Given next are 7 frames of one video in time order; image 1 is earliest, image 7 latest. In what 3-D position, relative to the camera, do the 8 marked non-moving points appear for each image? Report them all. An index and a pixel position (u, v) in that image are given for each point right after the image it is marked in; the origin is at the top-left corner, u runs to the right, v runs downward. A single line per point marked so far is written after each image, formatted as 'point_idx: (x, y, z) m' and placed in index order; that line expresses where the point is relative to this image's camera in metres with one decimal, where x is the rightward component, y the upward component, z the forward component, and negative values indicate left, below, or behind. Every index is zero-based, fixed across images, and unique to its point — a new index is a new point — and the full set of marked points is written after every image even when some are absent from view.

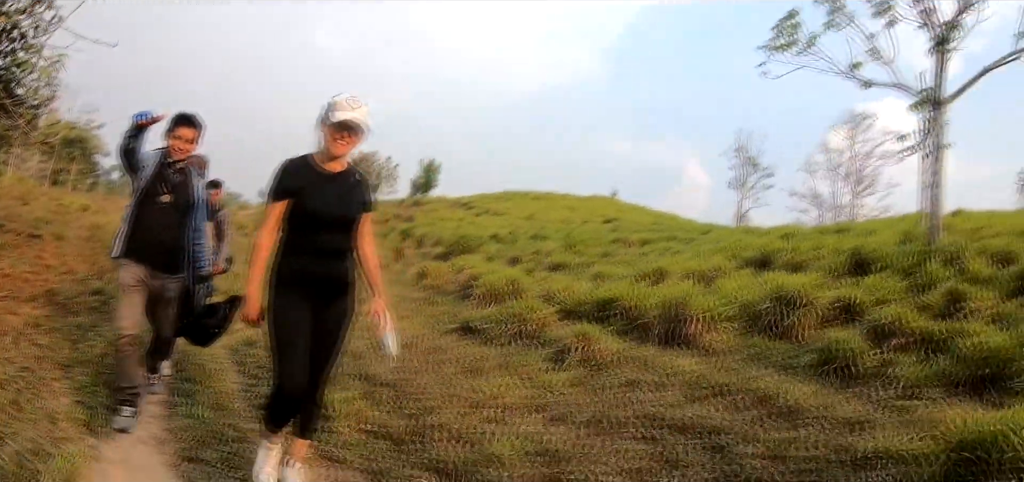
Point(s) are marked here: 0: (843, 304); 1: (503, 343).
0: (+3.0, -0.5, +6.3) m
1: (-0.1, -0.7, +4.8) m
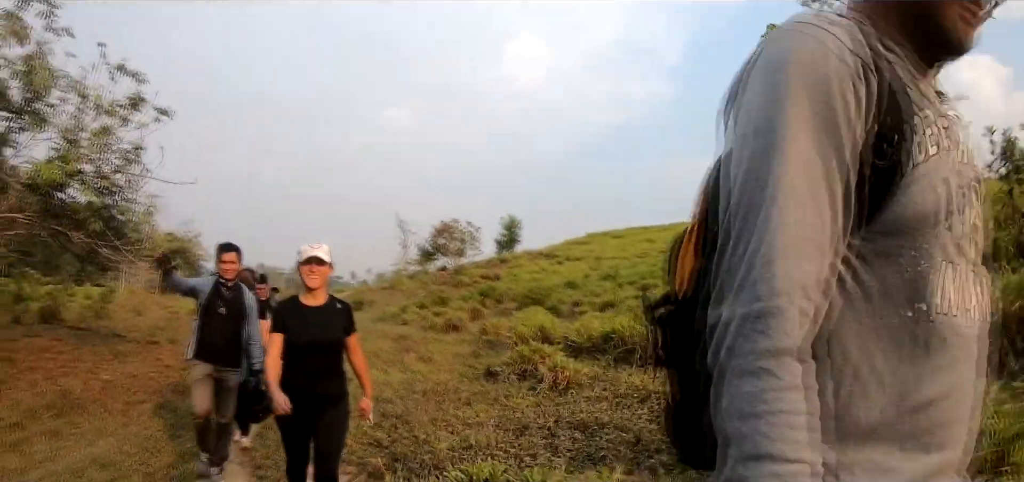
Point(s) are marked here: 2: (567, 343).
0: (+3.2, -0.6, +7.0) m
1: (0.0, -1.3, +5.8) m
2: (+0.5, -1.0, +6.1) m
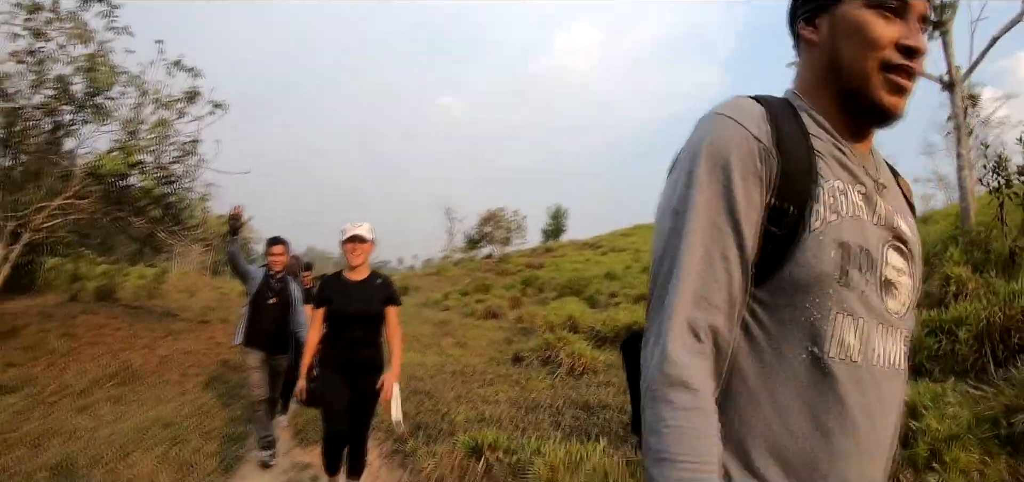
0: (+3.5, -0.6, +7.1) m
1: (+0.2, -1.2, +6.2) m
2: (+0.8, -0.9, +6.4) m
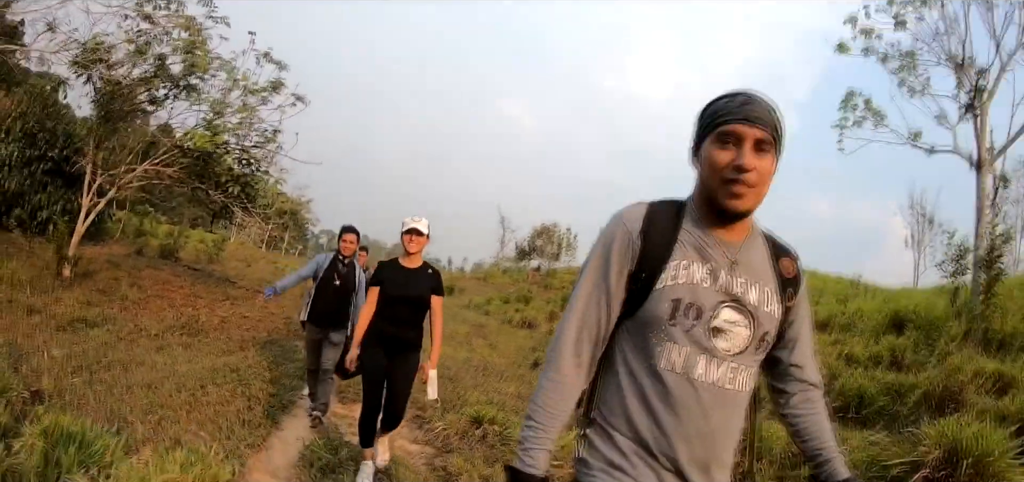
0: (+3.8, -1.2, +7.5) m
1: (+0.3, -1.4, +6.8) m
2: (+1.0, -1.2, +7.0) m
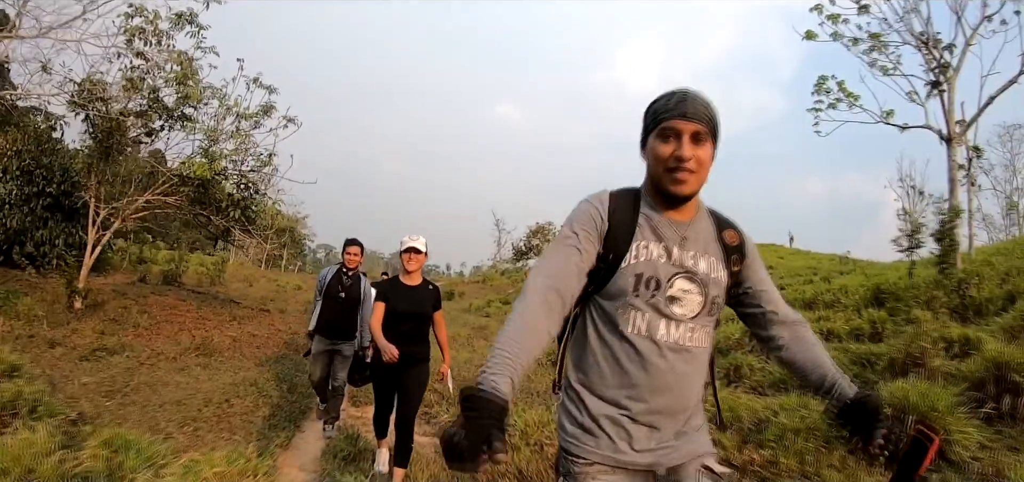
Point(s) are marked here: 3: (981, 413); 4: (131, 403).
0: (+3.8, -1.0, +7.9) m
1: (+0.4, -1.4, +7.2) m
2: (+1.0, -1.2, +7.4) m
3: (+3.1, -1.2, +4.4) m
4: (-2.7, -1.1, +4.6) m
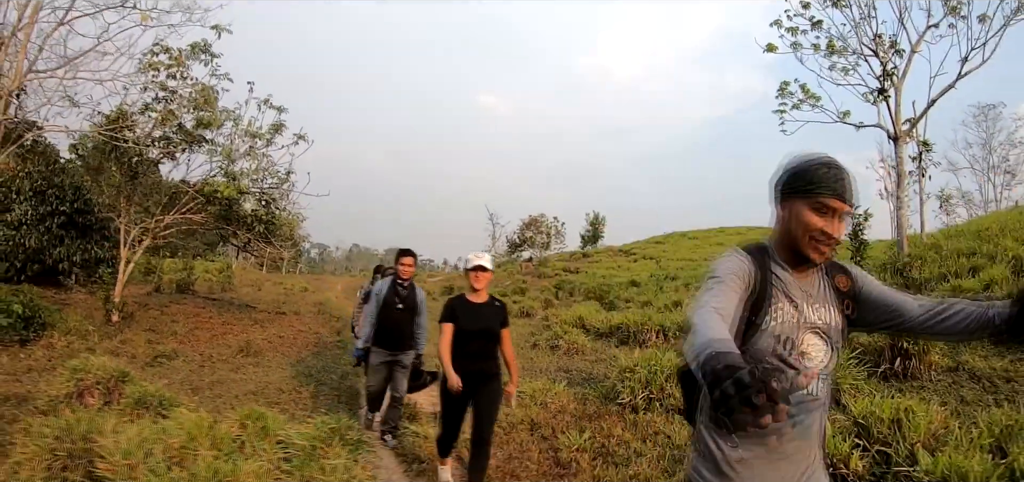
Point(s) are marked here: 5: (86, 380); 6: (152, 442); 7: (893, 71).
0: (+3.8, -0.9, +9.1) m
1: (+0.4, -1.4, +8.3) m
2: (+1.0, -1.2, +8.5) m
3: (+3.2, -1.1, +5.6) m
4: (-2.7, -1.4, +5.8) m
5: (-3.7, -1.2, +5.6) m
6: (-1.9, -1.1, +3.5) m
7: (+6.7, +3.0, +11.2) m
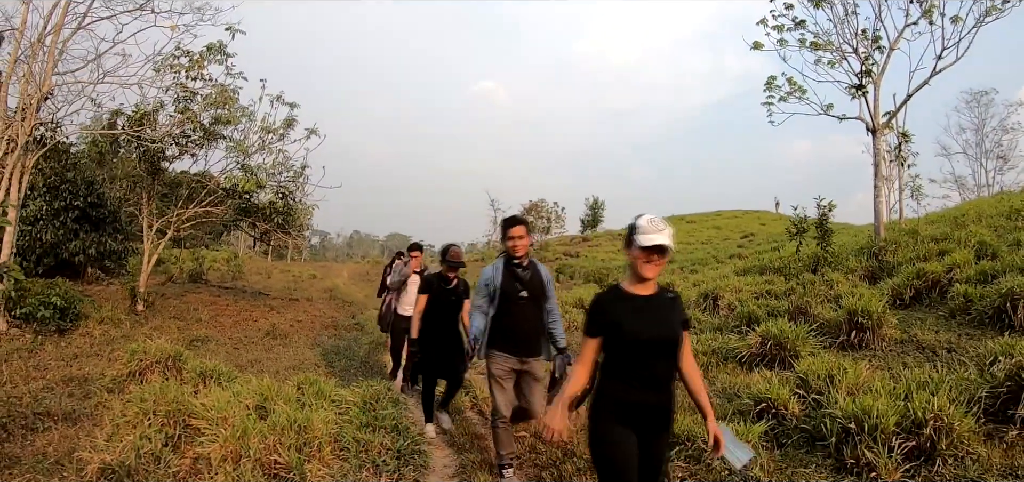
0: (+3.9, -0.7, +9.8) m
1: (+0.5, -1.3, +9.1) m
2: (+1.1, -1.0, +9.3) m
3: (+3.3, -1.0, +6.4) m
4: (-2.6, -1.3, +6.5) m
5: (-3.6, -1.2, +6.4) m
6: (-1.9, -1.1, +4.3) m
7: (+6.7, +3.3, +11.9) m
